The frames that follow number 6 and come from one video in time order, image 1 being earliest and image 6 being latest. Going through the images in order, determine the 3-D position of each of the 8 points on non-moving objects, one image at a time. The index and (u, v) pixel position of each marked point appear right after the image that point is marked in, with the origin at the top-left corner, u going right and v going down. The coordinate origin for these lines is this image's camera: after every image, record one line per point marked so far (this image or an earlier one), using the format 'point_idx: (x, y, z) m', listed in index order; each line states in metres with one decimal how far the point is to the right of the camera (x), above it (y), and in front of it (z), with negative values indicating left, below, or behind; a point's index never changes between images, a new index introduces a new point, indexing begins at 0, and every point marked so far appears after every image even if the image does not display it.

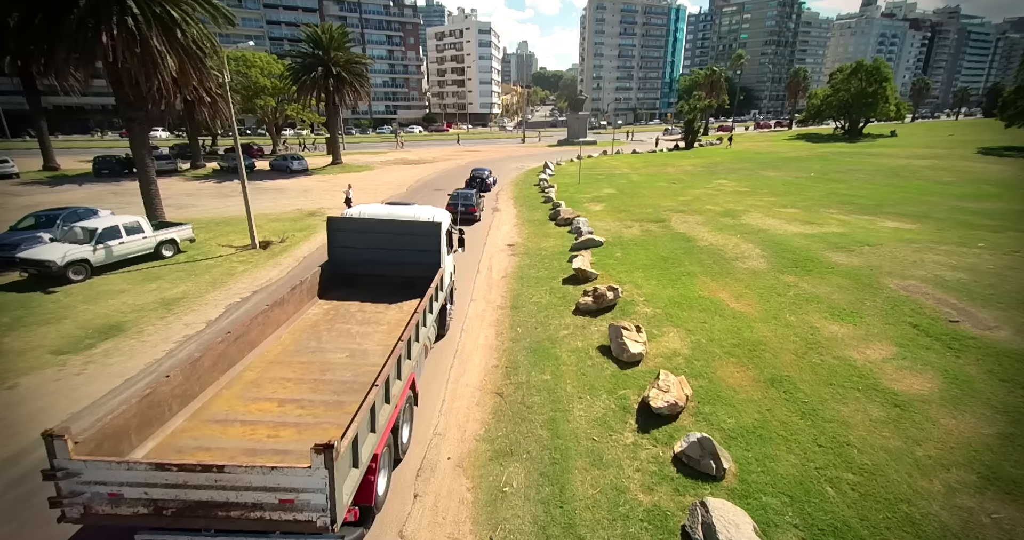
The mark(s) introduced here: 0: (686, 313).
0: (+4.2, -1.0, +12.6) m
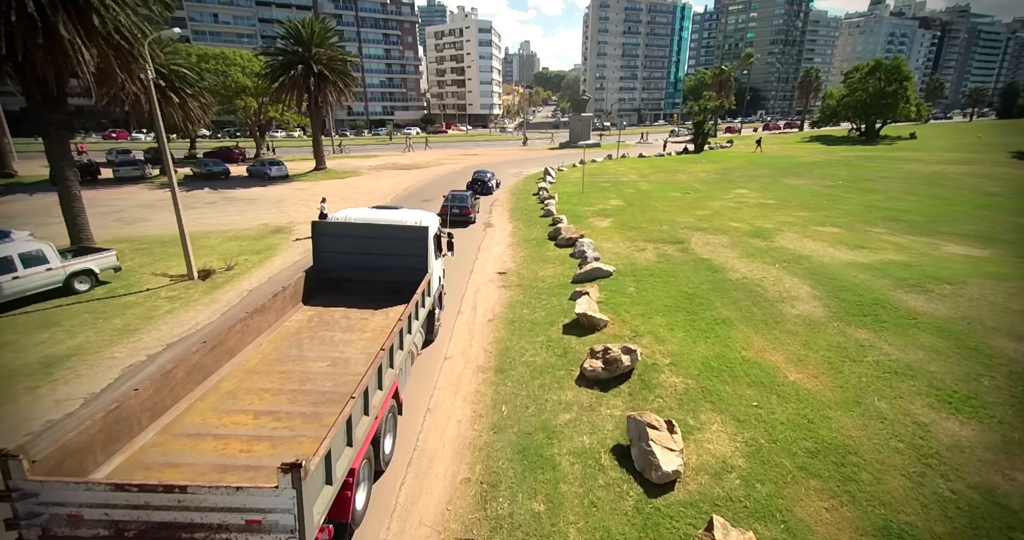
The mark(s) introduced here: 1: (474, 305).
0: (+3.9, -2.1, +9.3) m
1: (-1.1, -0.9, +14.5) m
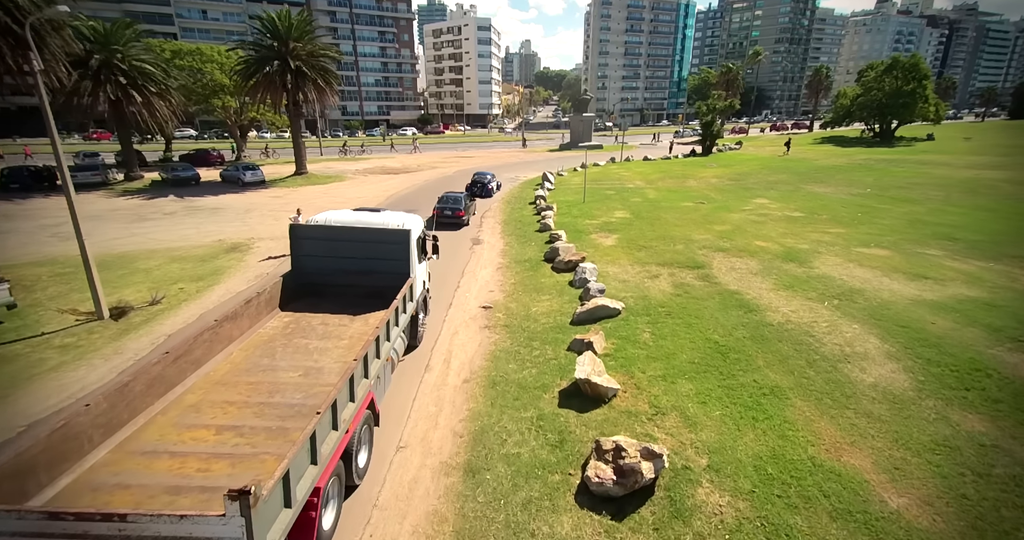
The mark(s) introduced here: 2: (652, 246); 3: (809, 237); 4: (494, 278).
0: (+3.5, -3.0, +6.3) m
1: (-1.4, -1.9, +11.6) m
2: (+5.1, +0.9, +18.9) m
3: (+10.7, +1.2, +18.7) m
4: (-0.6, -0.2, +17.0) m
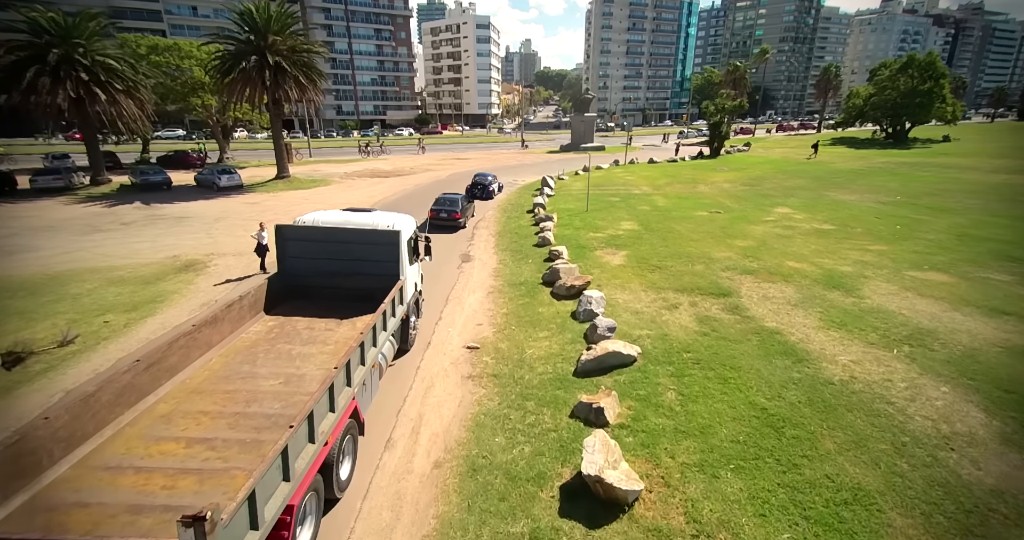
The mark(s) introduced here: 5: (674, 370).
0: (+3.3, -3.8, +3.8) m
1: (-1.6, -2.6, +9.1) m
2: (+4.9, +0.1, +16.3) m
3: (+10.4, +0.4, +16.2) m
4: (-0.8, -1.0, +14.5) m
5: (+3.1, -1.9, +9.9) m
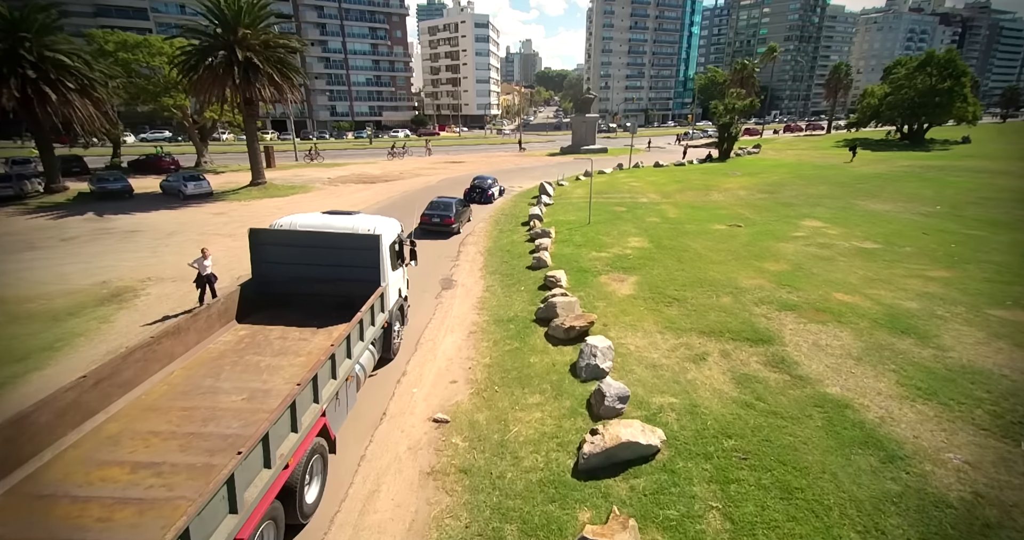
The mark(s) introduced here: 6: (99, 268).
0: (+3.0, -4.6, +1.0) m
1: (-2.0, -3.4, +6.2) m
2: (+4.6, -0.7, +13.5) m
3: (+10.1, -0.4, +13.4) m
4: (-1.1, -1.8, +11.6) m
5: (+2.7, -2.7, +7.1) m
6: (-13.8, +0.1, +17.3) m
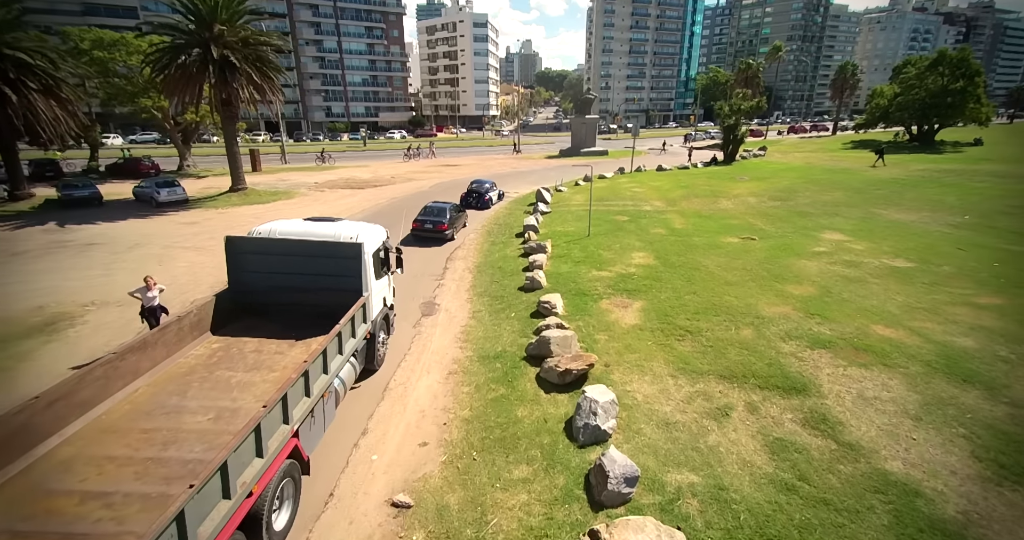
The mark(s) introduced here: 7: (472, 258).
0: (+2.7, -5.2, -0.8) m
1: (-2.3, -4.1, +4.4) m
2: (+4.3, -1.3, +11.7) m
3: (+9.8, -1.0, +11.5) m
4: (-1.4, -2.4, +9.8) m
5: (+2.4, -3.4, +5.3) m
6: (-14.1, -0.6, +15.6) m
7: (-1.5, +0.5, +19.1) m
